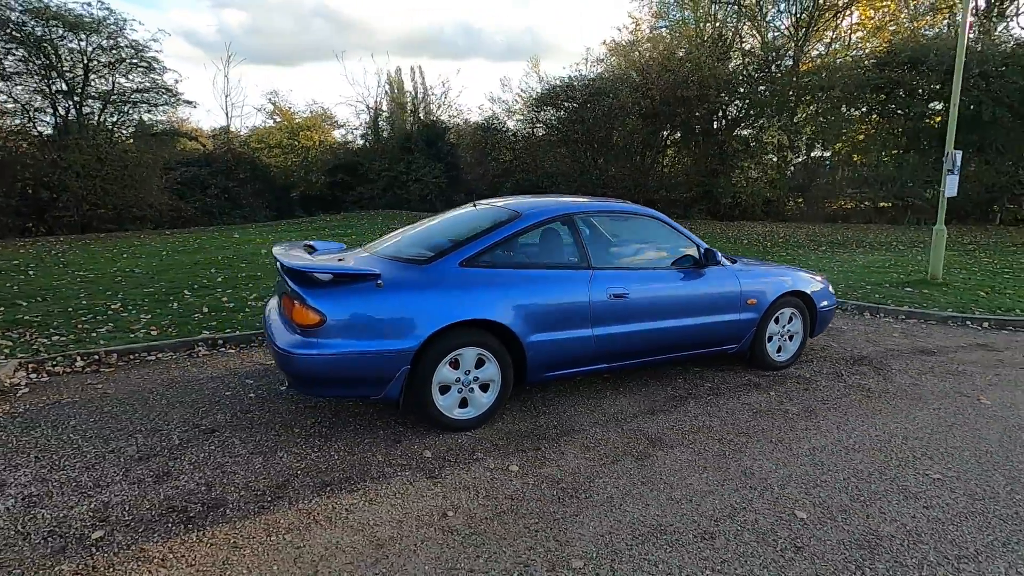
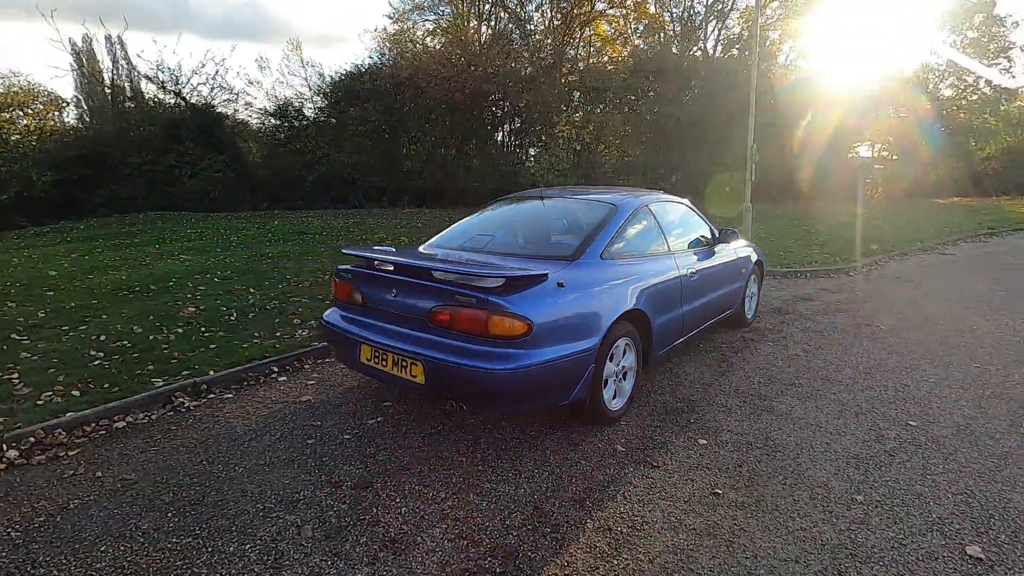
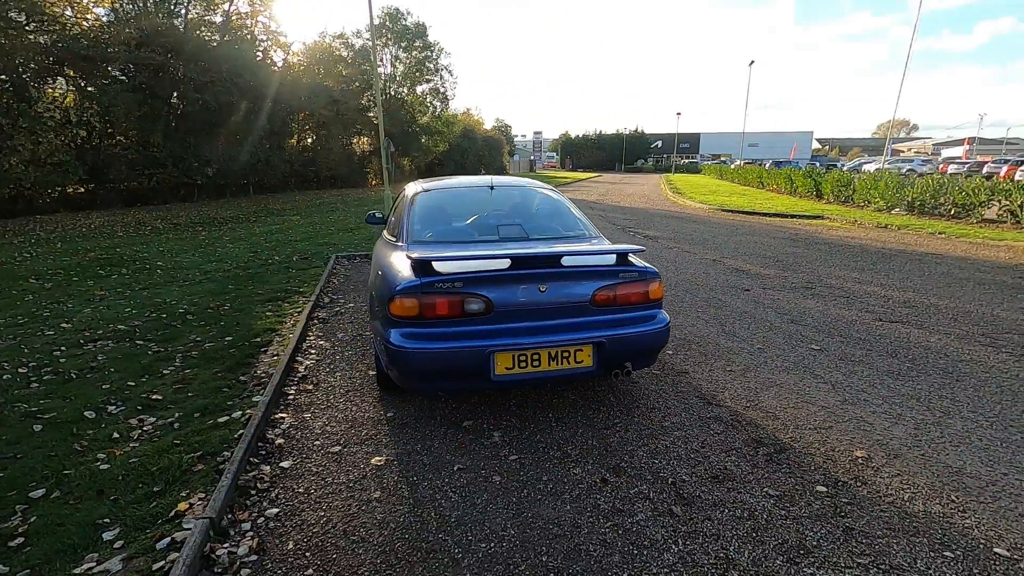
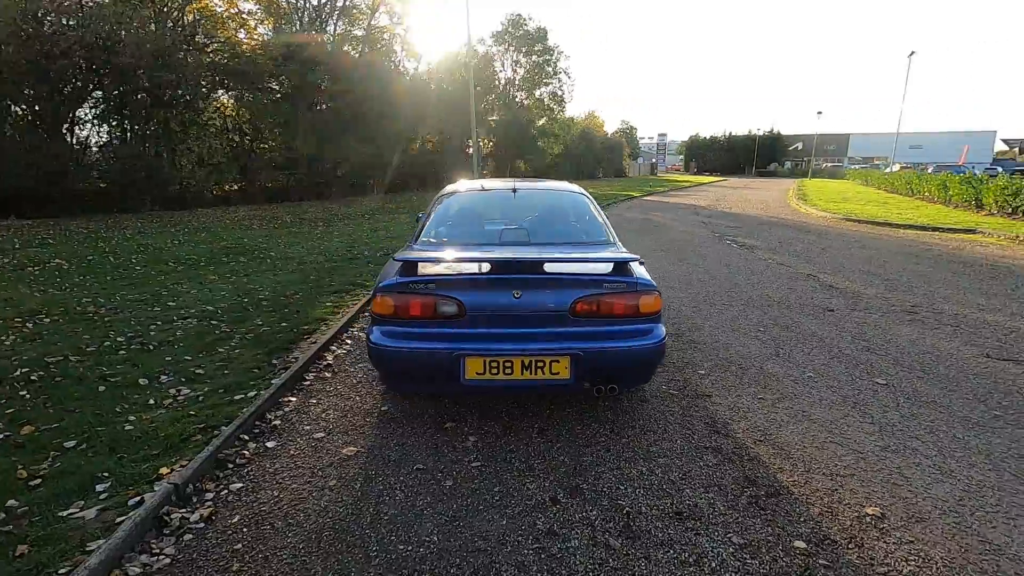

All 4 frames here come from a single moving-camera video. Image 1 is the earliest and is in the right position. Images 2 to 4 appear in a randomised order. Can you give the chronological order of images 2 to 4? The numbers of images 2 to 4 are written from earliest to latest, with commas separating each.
2, 4, 3
